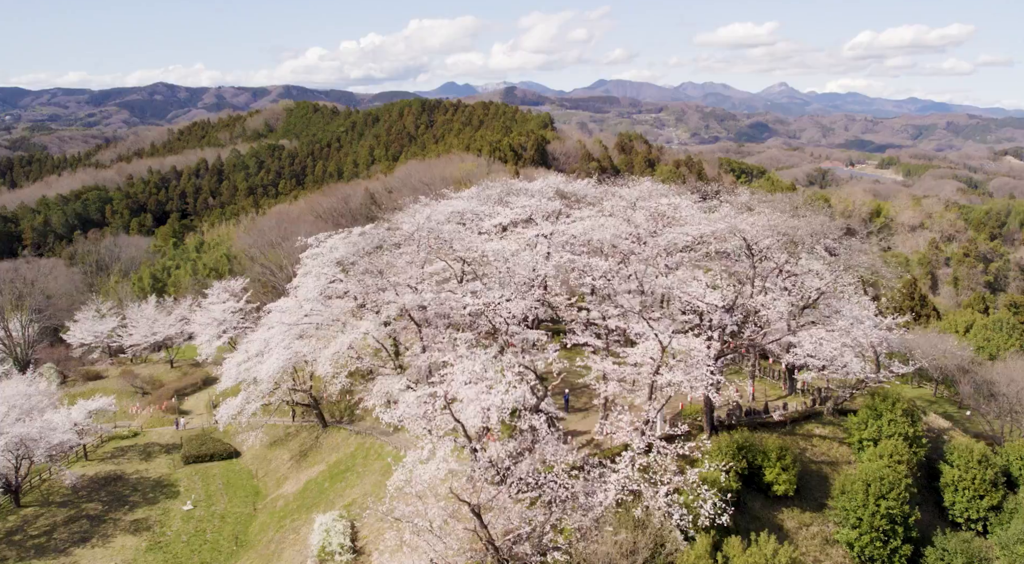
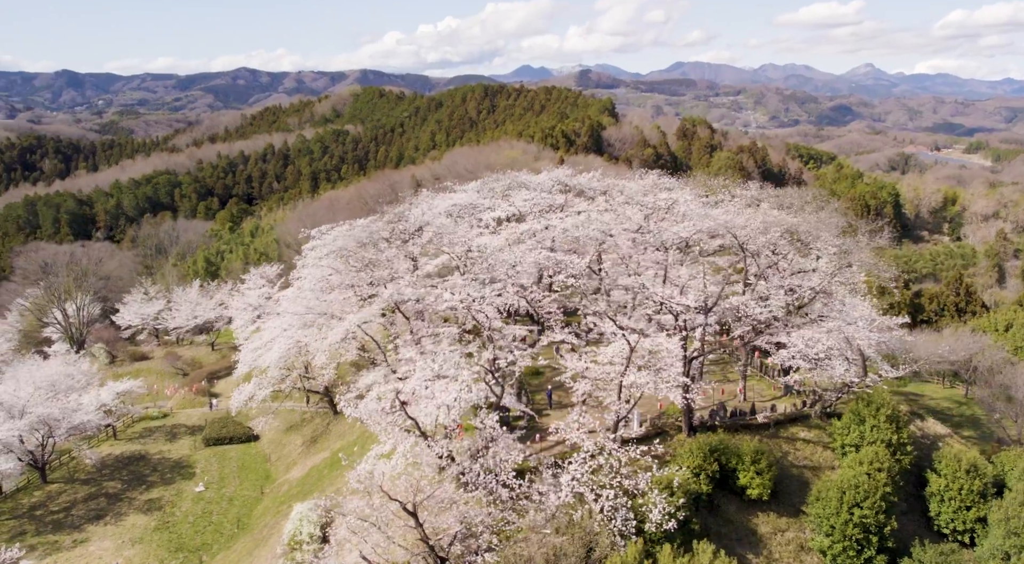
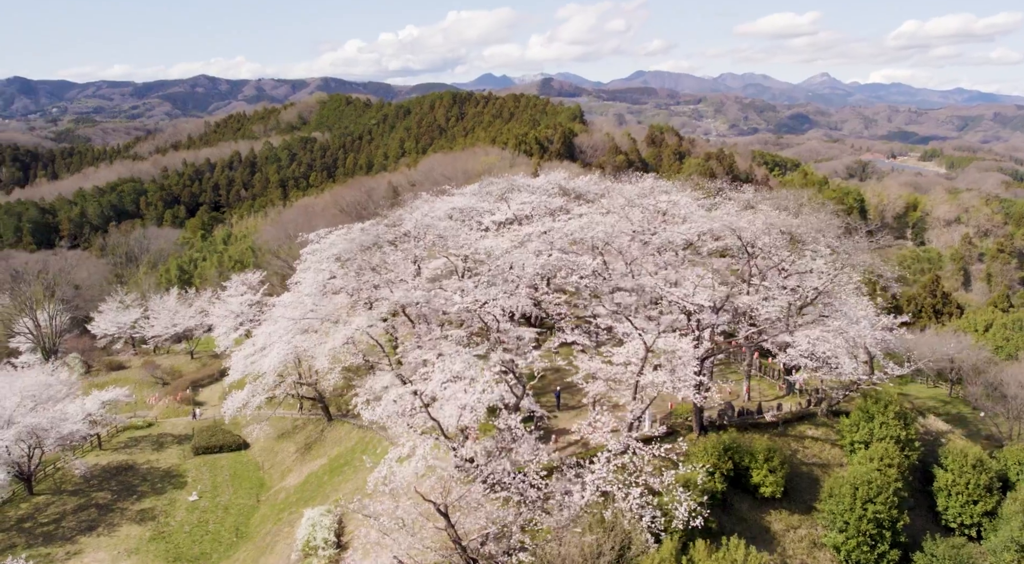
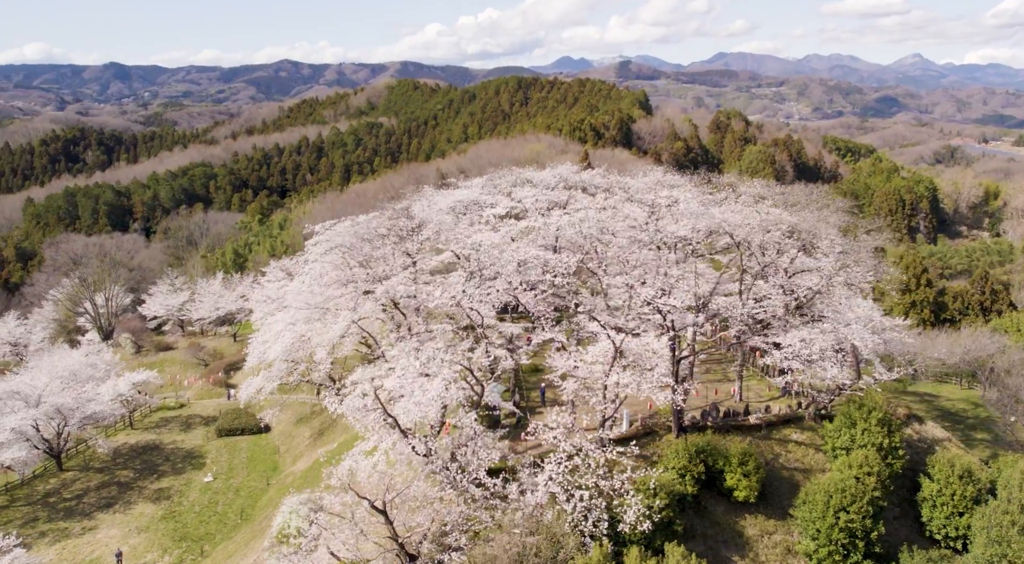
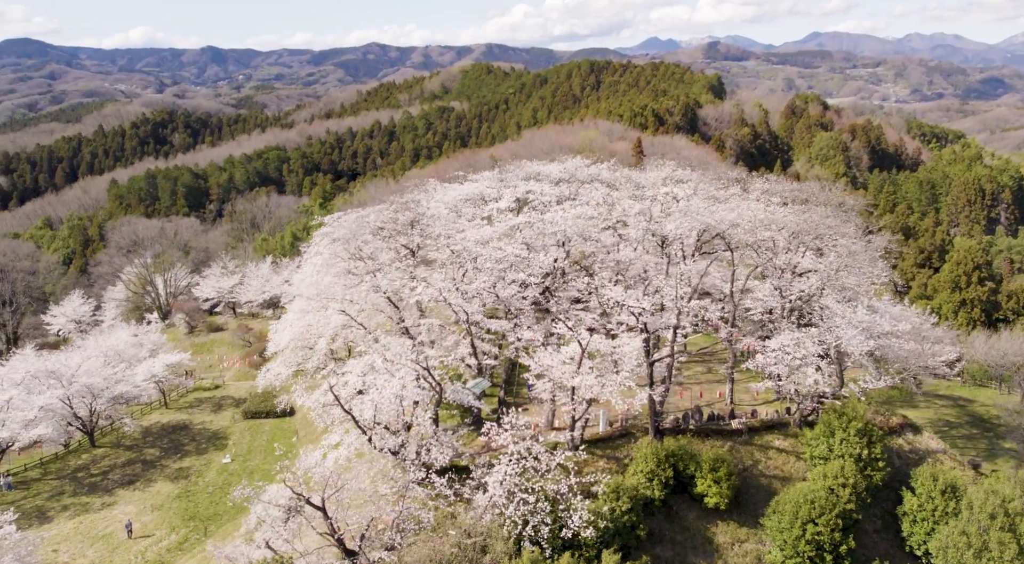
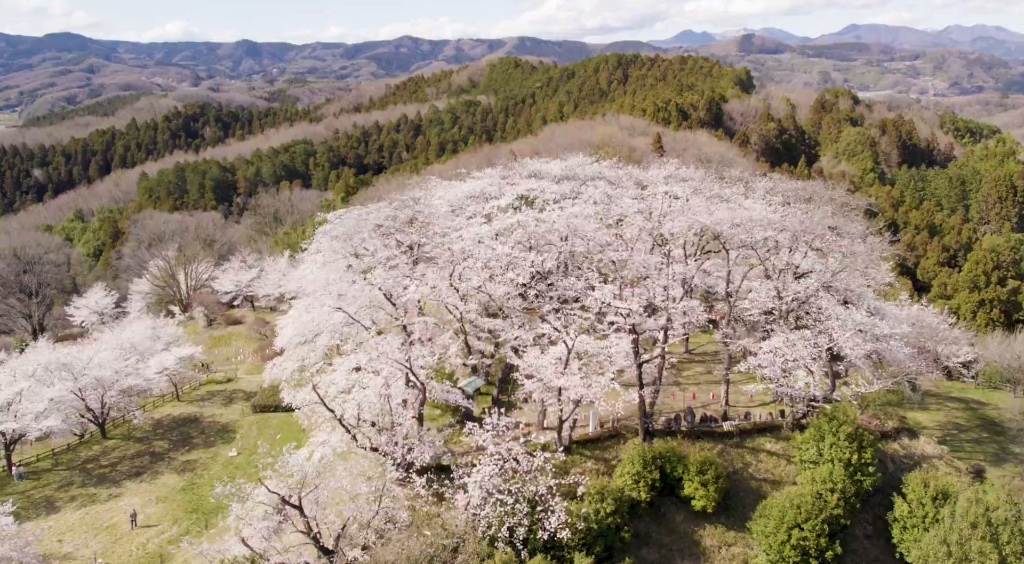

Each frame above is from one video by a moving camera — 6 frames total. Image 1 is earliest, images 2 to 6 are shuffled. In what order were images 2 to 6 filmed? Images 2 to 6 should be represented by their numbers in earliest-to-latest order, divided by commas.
3, 2, 4, 5, 6
